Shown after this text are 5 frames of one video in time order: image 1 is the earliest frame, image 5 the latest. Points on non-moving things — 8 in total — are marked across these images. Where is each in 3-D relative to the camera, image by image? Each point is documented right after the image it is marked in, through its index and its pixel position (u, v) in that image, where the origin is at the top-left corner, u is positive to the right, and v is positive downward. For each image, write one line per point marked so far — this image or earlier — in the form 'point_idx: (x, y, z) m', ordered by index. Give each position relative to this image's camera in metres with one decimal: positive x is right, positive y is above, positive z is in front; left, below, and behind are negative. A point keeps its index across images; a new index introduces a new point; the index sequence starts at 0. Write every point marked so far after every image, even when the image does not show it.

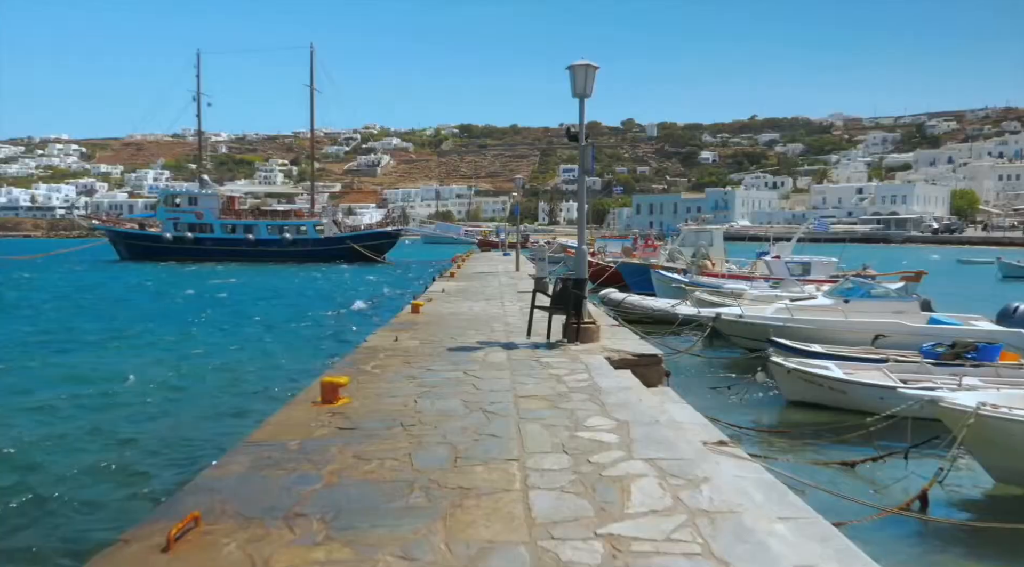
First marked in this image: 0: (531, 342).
0: (+0.3, -0.9, +12.3) m
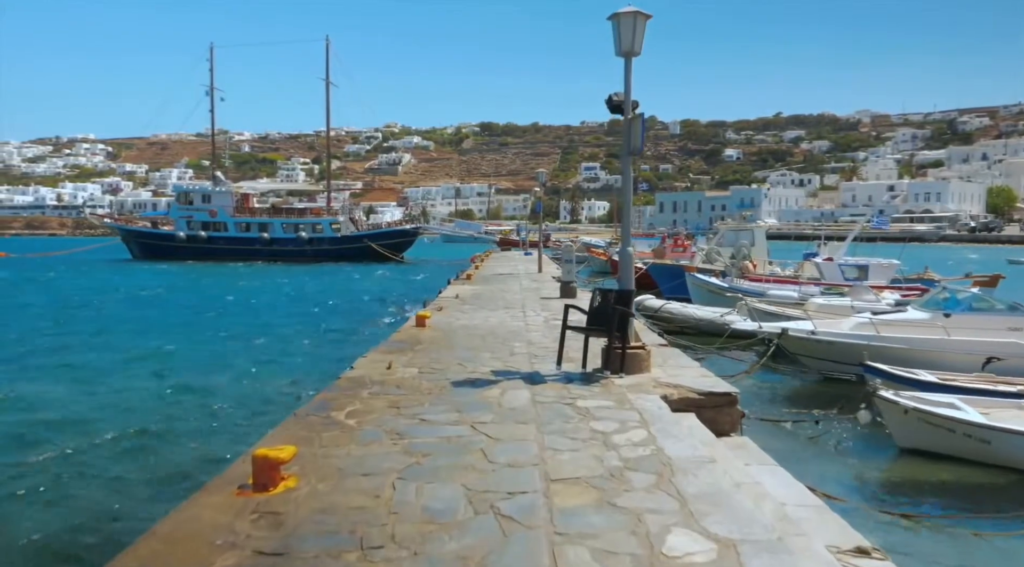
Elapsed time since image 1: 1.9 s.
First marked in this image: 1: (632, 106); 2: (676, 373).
0: (+0.5, -1.0, +9.6) m
1: (+1.3, +2.0, +9.7) m
2: (+1.8, -1.0, +9.7) m
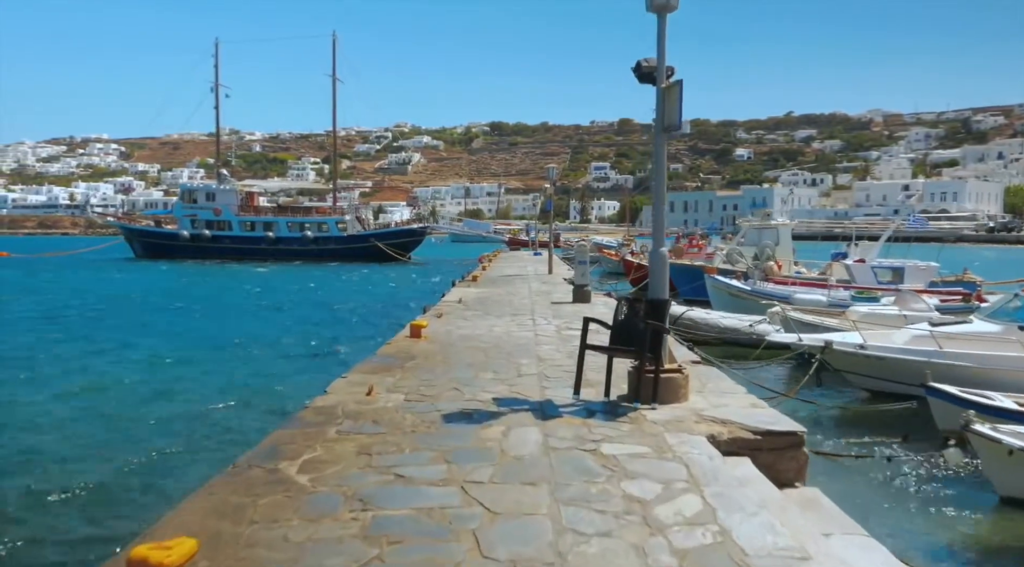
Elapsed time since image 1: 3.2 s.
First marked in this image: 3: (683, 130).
0: (+0.6, -1.1, +7.8) m
1: (+1.4, +1.9, +7.9) m
2: (+1.9, -1.1, +7.9) m
3: (+1.5, +1.4, +7.7) m
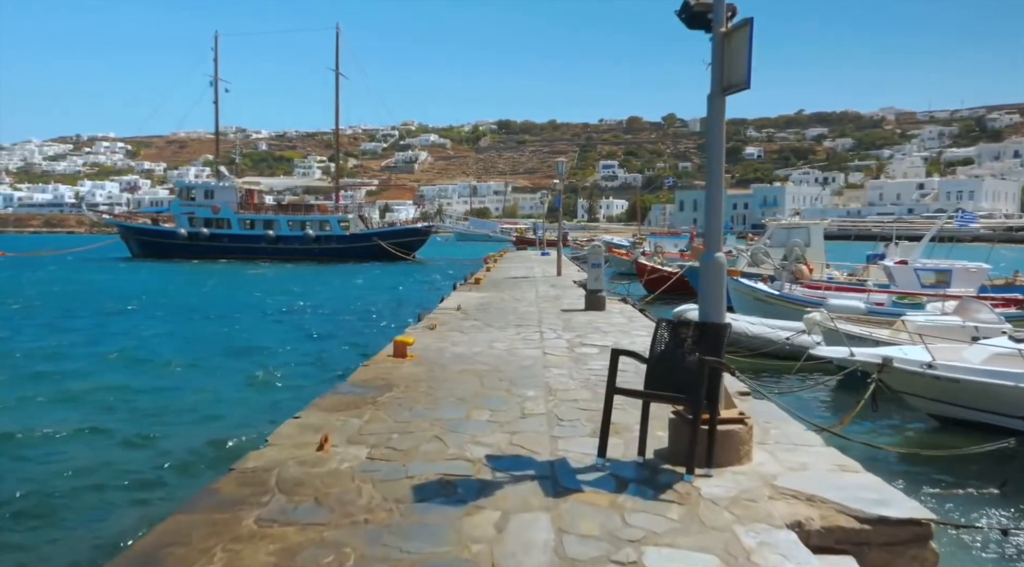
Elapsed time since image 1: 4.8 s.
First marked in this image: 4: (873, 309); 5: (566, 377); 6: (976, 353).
0: (+0.6, -1.2, +5.7) m
1: (+1.4, +1.8, +5.8) m
2: (+1.9, -1.2, +5.7) m
3: (+1.5, +1.2, +5.6) m
4: (+7.8, -0.6, +18.8) m
5: (+0.6, -1.0, +9.2) m
6: (+6.0, -0.9, +11.2) m
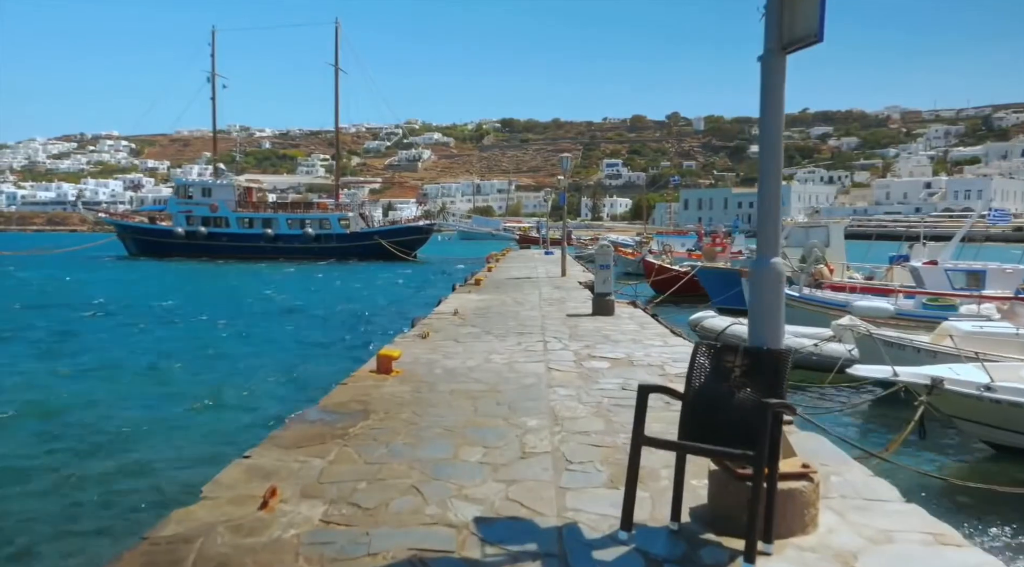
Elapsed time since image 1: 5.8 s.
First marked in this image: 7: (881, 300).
0: (+0.6, -1.3, +4.3) m
1: (+1.4, +1.7, +4.5) m
2: (+1.9, -1.3, +4.4) m
3: (+1.5, +1.2, +4.3) m
4: (+7.8, -0.6, +17.4) m
5: (+0.6, -1.0, +7.9) m
6: (+6.0, -1.0, +9.8) m
7: (+8.2, -0.4, +19.4) m
